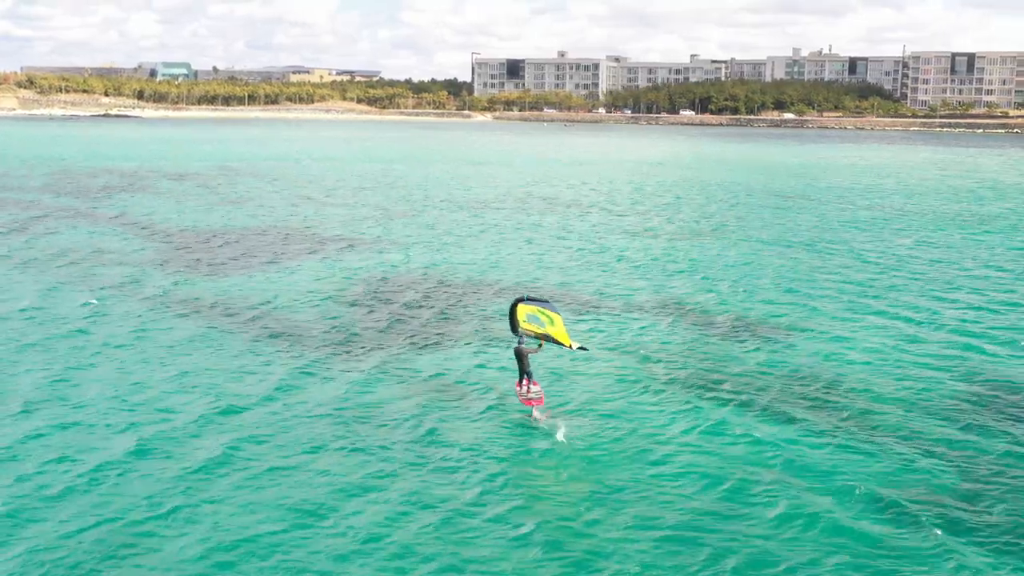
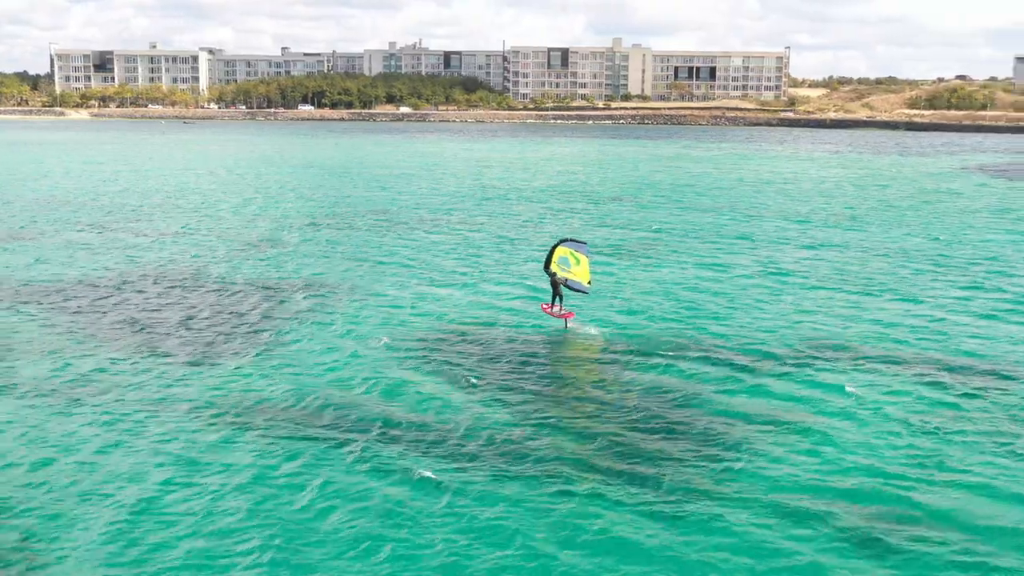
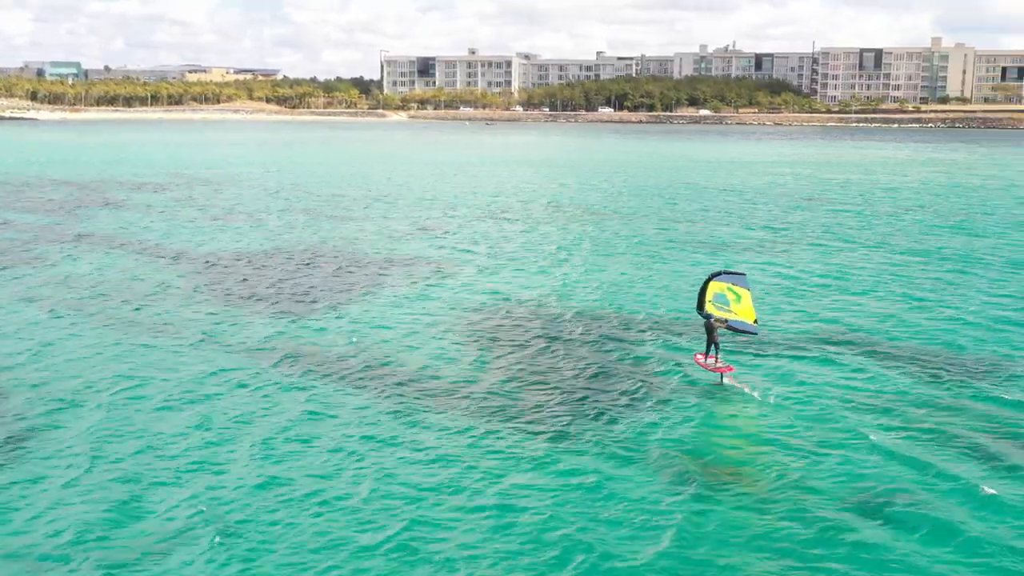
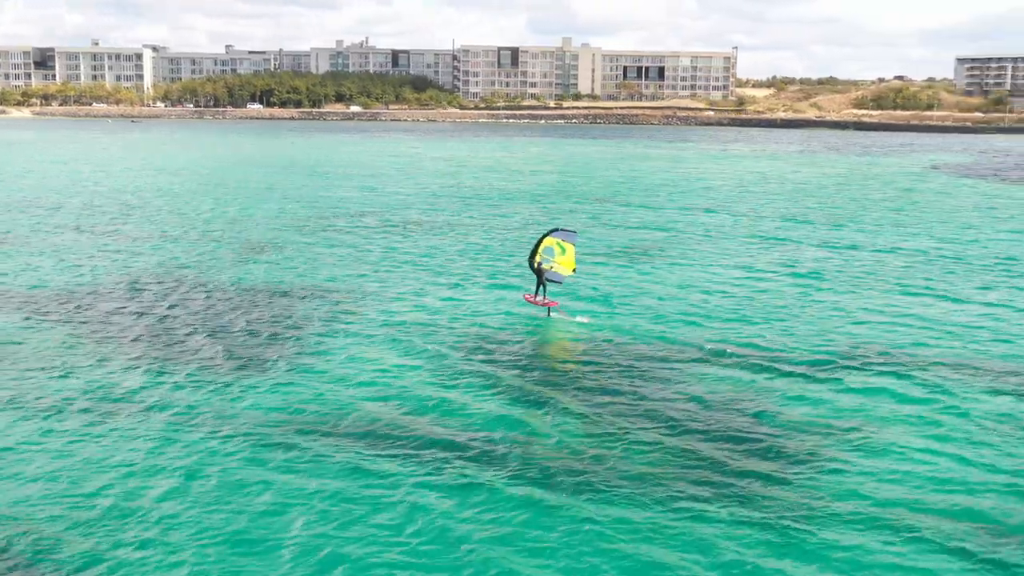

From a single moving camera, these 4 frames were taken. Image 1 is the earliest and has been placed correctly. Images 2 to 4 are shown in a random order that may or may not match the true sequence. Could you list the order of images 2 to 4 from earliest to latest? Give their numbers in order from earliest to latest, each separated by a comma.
3, 2, 4
